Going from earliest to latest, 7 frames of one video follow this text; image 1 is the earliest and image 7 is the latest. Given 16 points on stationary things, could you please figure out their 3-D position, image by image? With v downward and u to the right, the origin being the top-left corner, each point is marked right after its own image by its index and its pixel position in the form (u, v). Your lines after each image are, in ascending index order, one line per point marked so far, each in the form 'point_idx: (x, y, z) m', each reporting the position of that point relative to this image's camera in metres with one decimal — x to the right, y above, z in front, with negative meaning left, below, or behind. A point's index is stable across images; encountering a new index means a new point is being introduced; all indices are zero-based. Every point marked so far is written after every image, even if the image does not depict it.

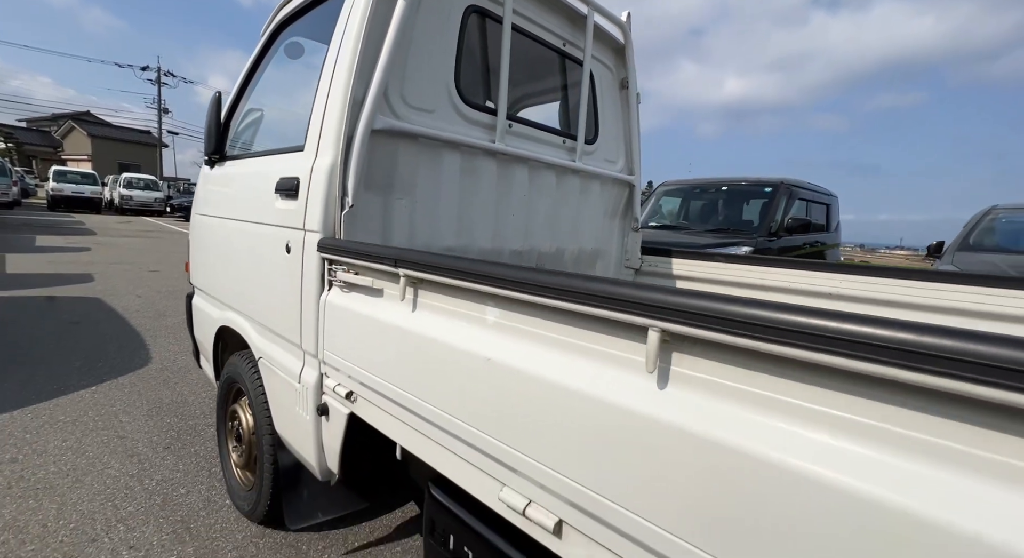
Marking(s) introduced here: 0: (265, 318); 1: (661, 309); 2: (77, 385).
0: (-0.9, -0.1, +1.8) m
1: (+0.2, 0.0, +0.7) m
2: (-3.1, -0.8, +3.6) m
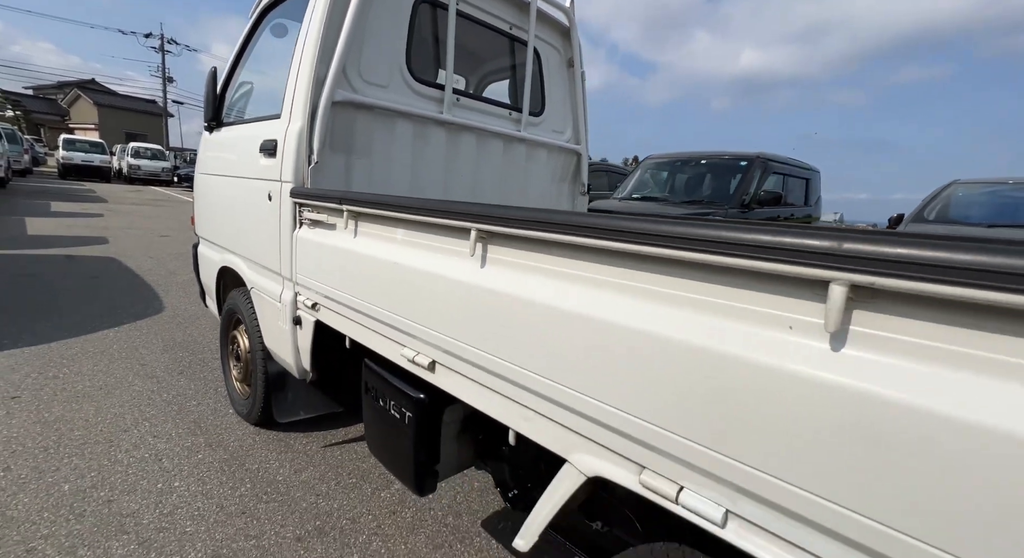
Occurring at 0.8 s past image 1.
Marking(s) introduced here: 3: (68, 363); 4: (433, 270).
0: (-1.2, +0.1, +2.3) m
1: (-0.1, +0.1, +1.2) m
2: (-3.4, -0.4, +4.2) m
3: (-2.9, -0.6, +3.3) m
4: (-0.2, 0.0, +1.3) m
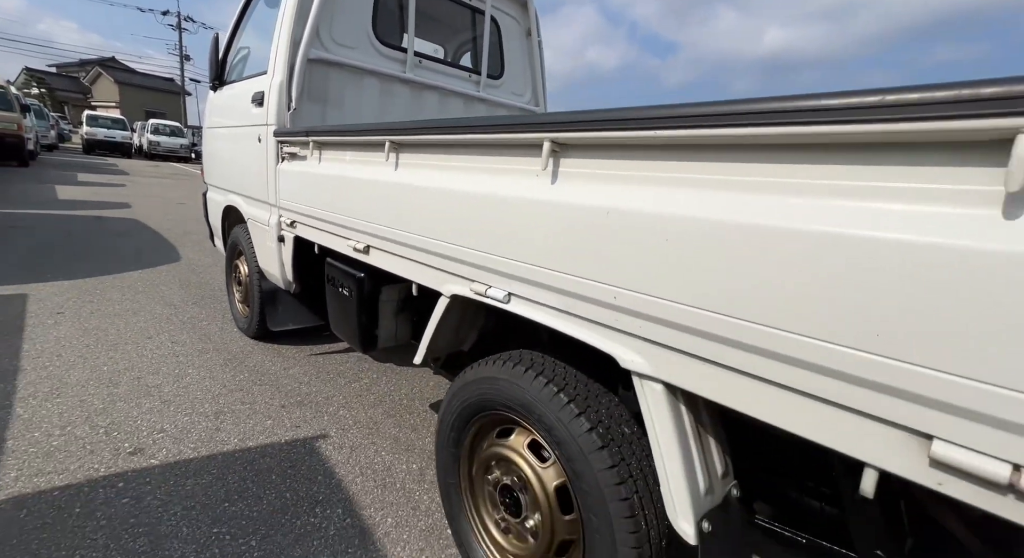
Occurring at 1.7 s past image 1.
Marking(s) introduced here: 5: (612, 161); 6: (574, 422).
0: (-1.5, +0.5, +2.8) m
1: (-0.4, +0.5, +1.7) m
2: (-3.6, +0.1, +4.8) m
3: (-3.2, -0.1, +3.9) m
4: (-0.5, +0.4, +1.8) m
5: (+0.2, +0.2, +1.0) m
6: (+0.2, -0.3, +1.1) m
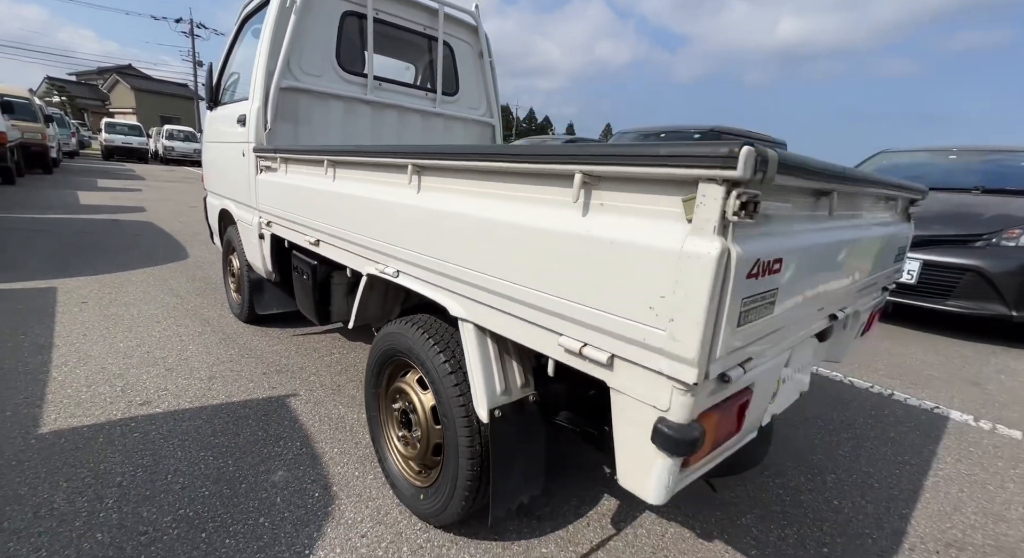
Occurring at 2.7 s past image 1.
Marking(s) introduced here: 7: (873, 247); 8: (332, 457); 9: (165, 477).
0: (-1.9, +0.6, +3.4) m
1: (-0.8, +0.6, +2.2) m
2: (-4.0, +0.2, +5.4) m
3: (-3.5, -0.1, +4.5) m
4: (-0.9, +0.4, +2.4) m
5: (-0.2, +0.3, +1.5) m
6: (-0.3, -0.3, +1.7) m
7: (+1.2, +0.1, +1.8) m
8: (-0.8, -0.8, +2.2) m
9: (-1.4, -0.8, +2.0) m
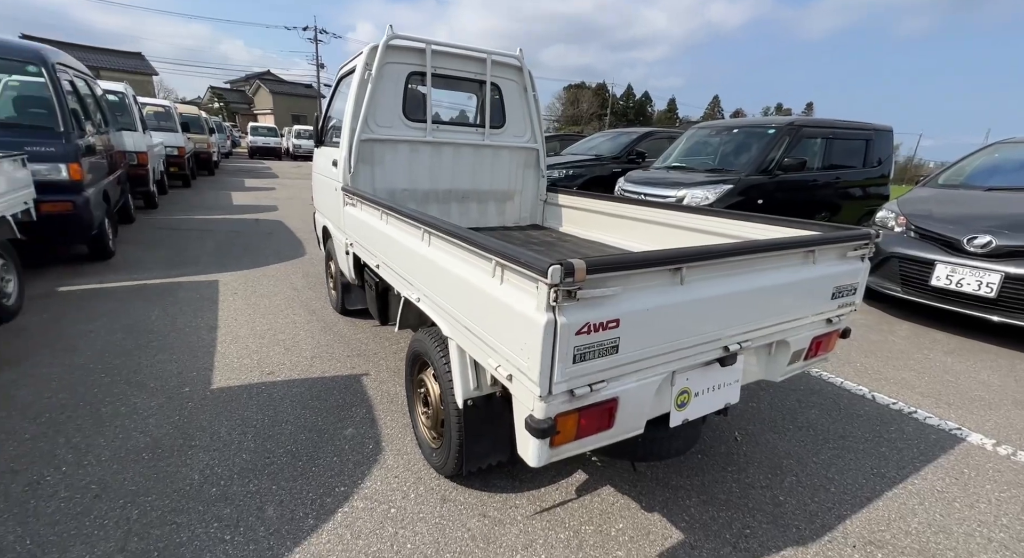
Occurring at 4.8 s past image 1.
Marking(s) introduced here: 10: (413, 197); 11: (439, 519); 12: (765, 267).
0: (-1.5, +0.5, +4.4) m
1: (-0.7, +0.5, +3.0) m
2: (-3.2, +0.2, +6.8) m
3: (-3.0, 0.0, +5.8) m
4: (-0.9, +0.4, +3.2) m
5: (-0.3, +0.2, +2.2) m
6: (-0.3, -0.4, +2.4) m
7: (+1.1, -0.1, +2.2) m
8: (-0.8, -0.9, +3.0) m
9: (-1.4, -0.8, +3.0) m
10: (-0.8, +0.6, +3.8) m
11: (-0.3, -1.1, +2.3) m
12: (+1.1, +0.1, +2.2) m
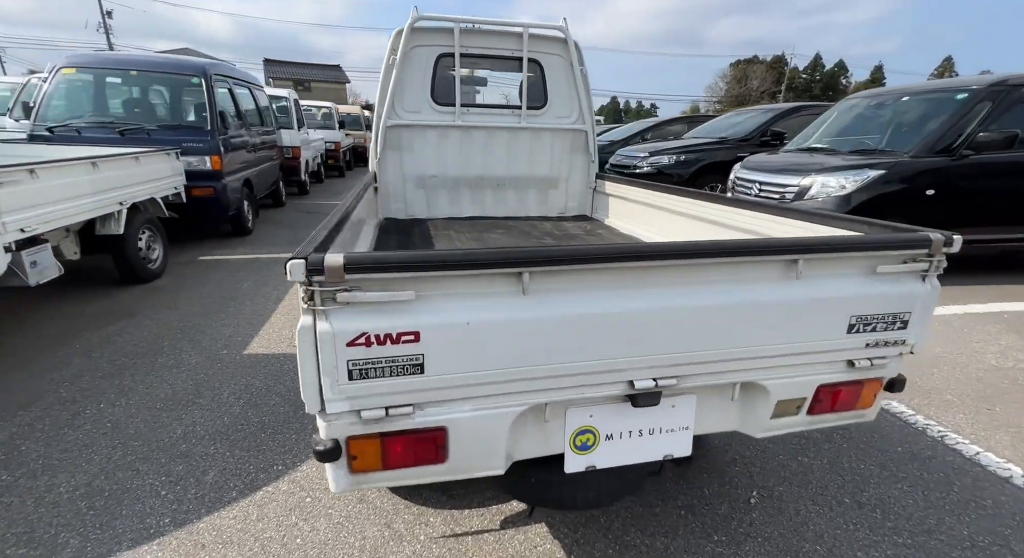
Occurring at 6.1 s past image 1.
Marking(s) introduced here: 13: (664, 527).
0: (-1.1, +0.7, +4.5) m
1: (-0.8, +0.5, +3.0) m
2: (-1.9, +0.5, +7.3) m
3: (-2.0, +0.2, +6.4) m
4: (-0.9, +0.4, +3.2) m
5: (-0.7, +0.2, +2.1) m
6: (-0.7, -0.3, +2.3) m
7: (+0.7, -0.1, +1.6) m
8: (-0.9, -0.8, +3.0) m
9: (-1.5, -0.7, +3.2) m
10: (-0.5, +0.7, +3.7) m
11: (-0.7, -1.0, +2.2) m
12: (+0.6, 0.0, +1.6) m
13: (+0.7, -1.1, +2.2) m
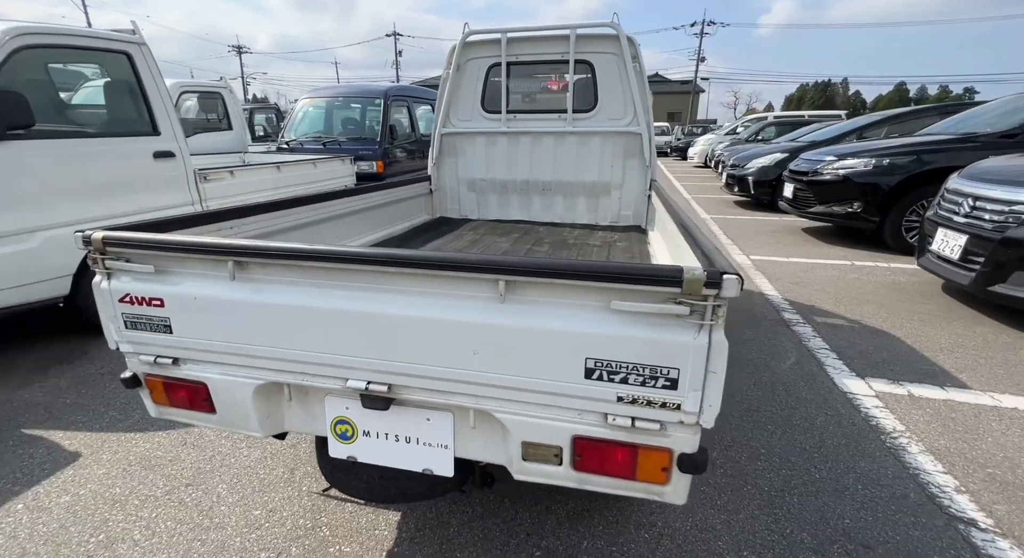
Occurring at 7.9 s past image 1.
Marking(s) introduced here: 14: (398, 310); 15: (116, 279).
0: (-0.3, +0.7, +4.8) m
1: (-0.8, +0.6, +3.3) m
2: (+0.3, +0.6, +7.7) m
3: (-0.3, +0.3, +6.9) m
4: (-0.7, +0.5, +3.6) m
5: (-1.1, +0.3, +2.5) m
6: (-1.1, -0.2, +2.7) m
7: (-0.2, -0.2, +1.4) m
8: (-1.0, -0.7, +3.5) m
9: (-1.4, -0.6, +3.9) m
10: (-0.1, +0.7, +3.9) m
11: (-1.3, -0.9, +2.7) m
12: (-0.2, 0.0, +1.5) m
13: (0.0, -1.1, +2.0) m
14: (-0.3, -0.1, +1.5) m
15: (-1.3, 0.0, +1.7) m
